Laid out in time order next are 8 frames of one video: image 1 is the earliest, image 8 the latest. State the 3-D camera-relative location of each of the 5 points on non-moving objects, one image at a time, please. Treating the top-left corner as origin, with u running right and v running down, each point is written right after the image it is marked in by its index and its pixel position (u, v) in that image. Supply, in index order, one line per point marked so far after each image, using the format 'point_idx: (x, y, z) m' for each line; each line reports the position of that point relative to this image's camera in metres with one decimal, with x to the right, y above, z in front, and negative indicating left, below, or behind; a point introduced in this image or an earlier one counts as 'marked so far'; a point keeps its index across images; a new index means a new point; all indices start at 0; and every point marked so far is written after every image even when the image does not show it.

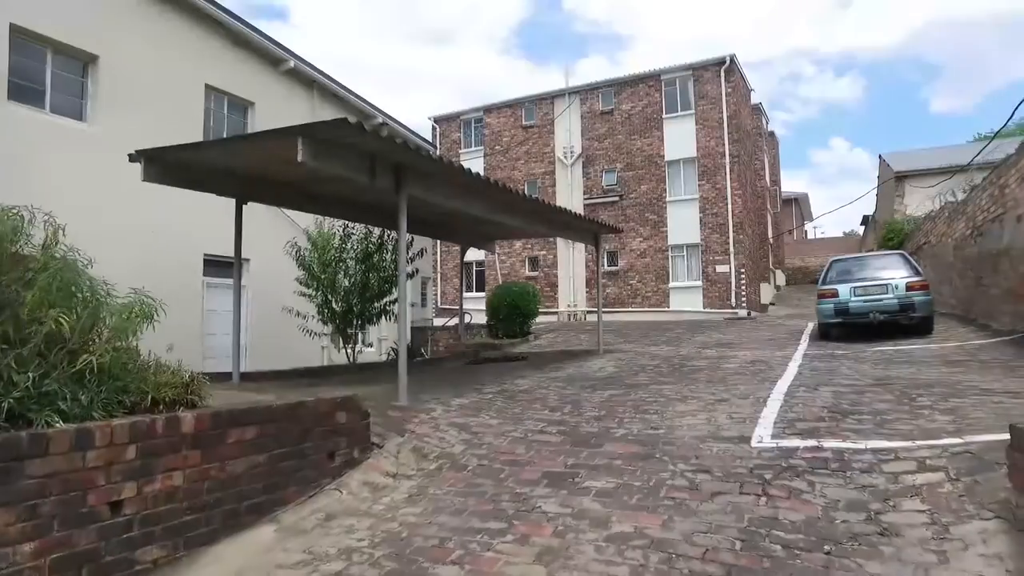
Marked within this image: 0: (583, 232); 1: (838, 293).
0: (+1.2, +0.9, +11.2) m
1: (+5.1, -0.1, +10.3) m
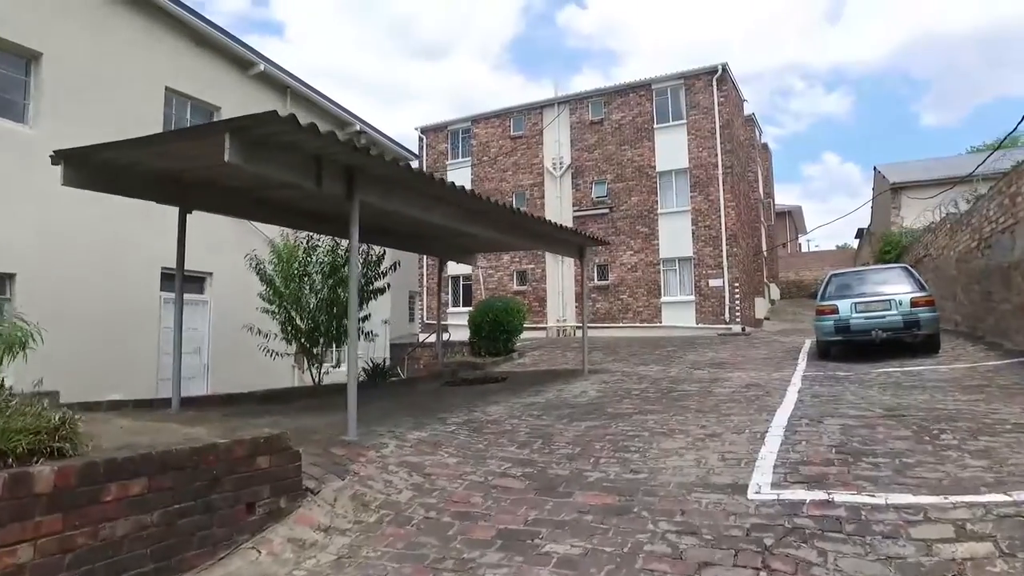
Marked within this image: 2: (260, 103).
0: (+0.8, +0.7, +10.5) m
1: (+4.8, -0.3, +9.6) m
2: (-4.7, +3.5, +12.3) m
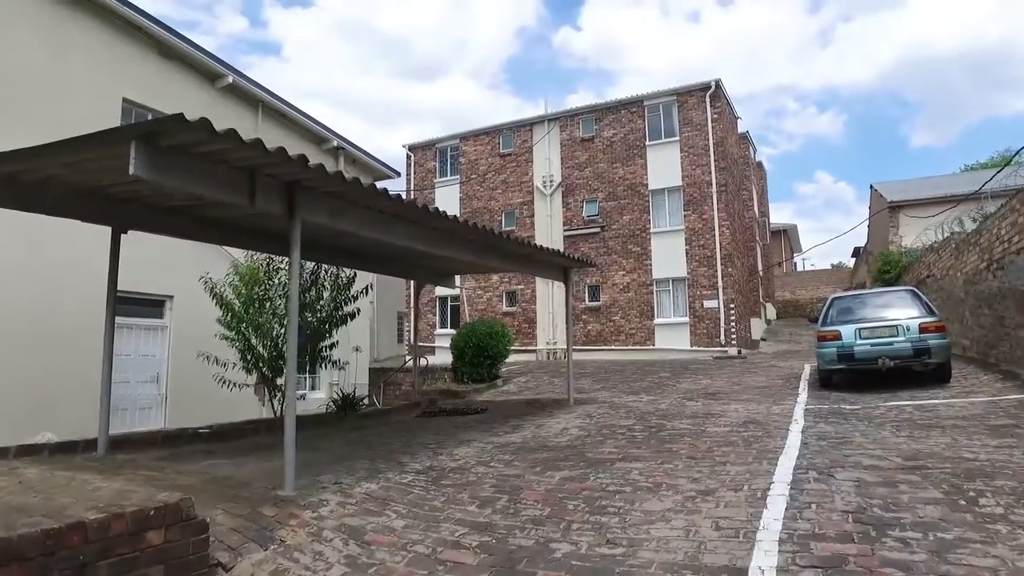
0: (+0.5, +0.3, +9.8) m
1: (+4.5, -0.6, +9.0) m
2: (-5.0, +3.0, +11.7) m
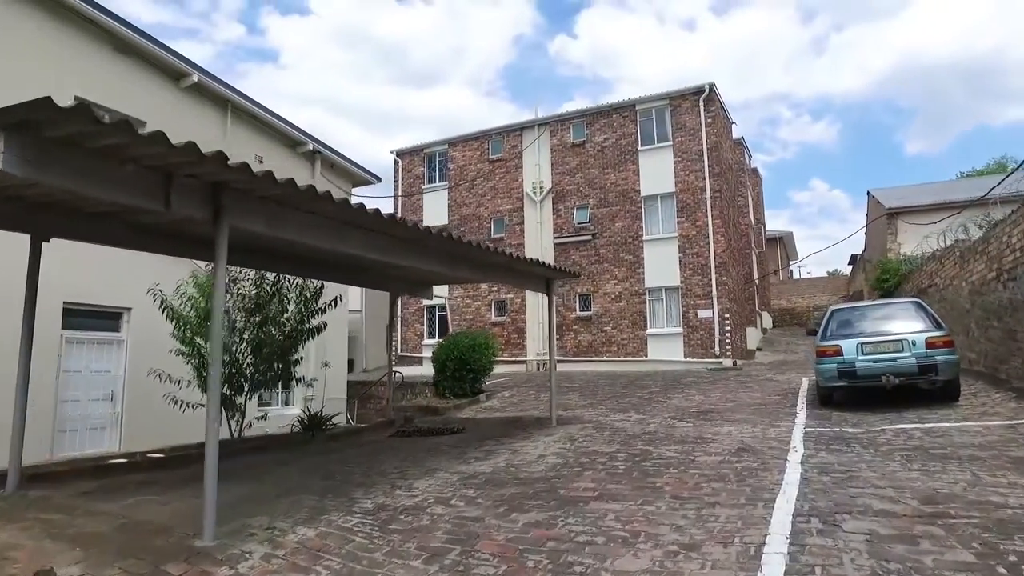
0: (+0.2, +0.1, +9.2) m
1: (+4.2, -0.8, +8.4) m
2: (-5.4, +2.9, +11.1) m
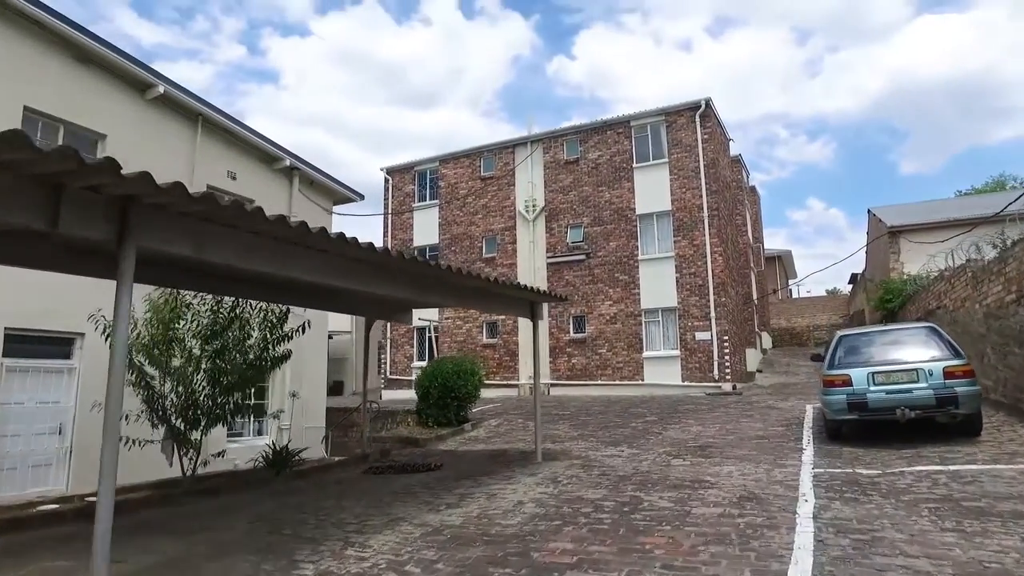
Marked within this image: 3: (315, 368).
0: (0.0, -0.2, +8.6) m
1: (+4.0, -1.1, +7.7) m
2: (-5.6, +2.5, +10.5) m
3: (-3.9, -1.6, +13.0) m
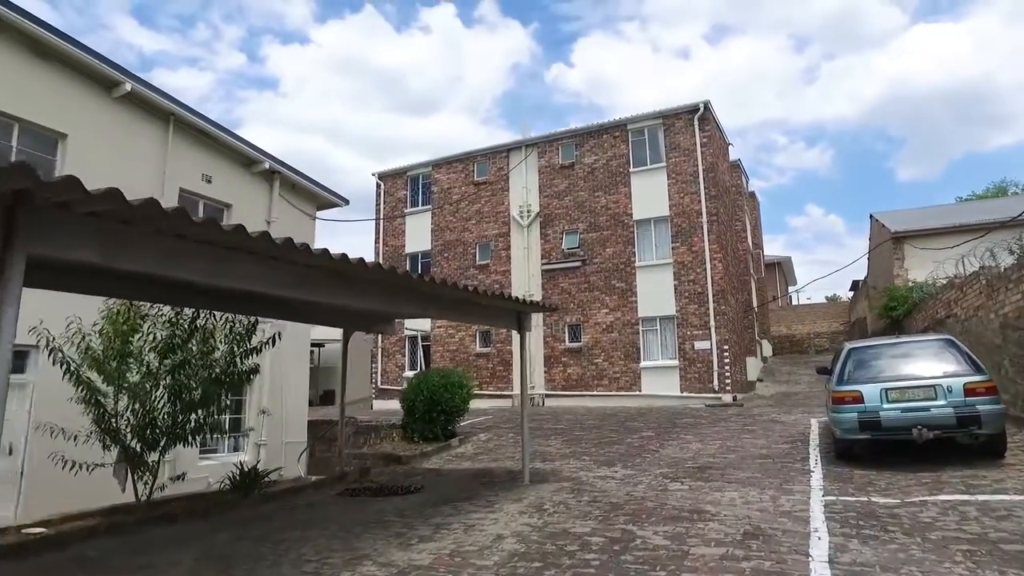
0: (-0.2, -0.3, +8.0) m
1: (+3.8, -1.2, +7.1) m
2: (-5.8, +2.4, +10.0) m
3: (-4.1, -1.8, +12.4) m
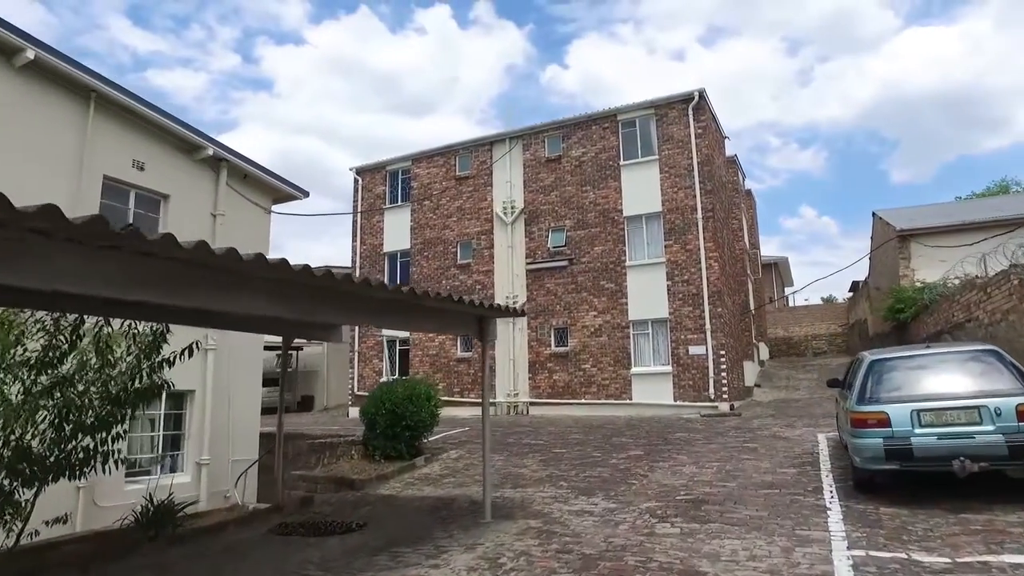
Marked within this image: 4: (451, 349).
0: (-0.6, -0.3, +6.7) m
1: (+3.4, -1.2, +5.9) m
2: (-6.2, +2.3, +8.7) m
3: (-4.5, -1.8, +11.1) m
4: (-1.8, -1.9, +19.8) m
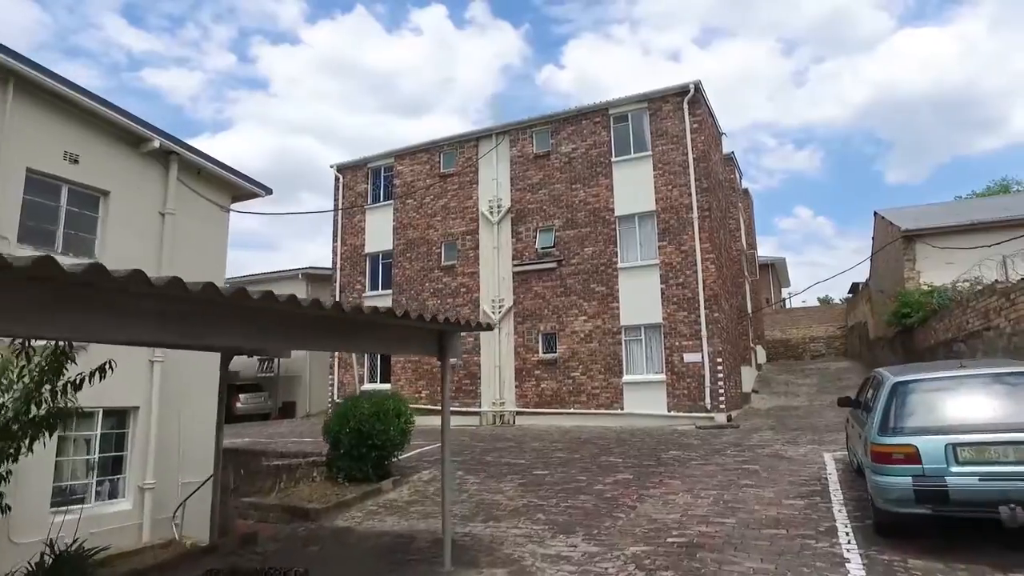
0: (-0.9, -0.4, +5.8) m
1: (+3.1, -1.3, +5.0) m
2: (-6.5, +2.3, +7.7) m
3: (-4.9, -1.8, +10.1) m
4: (-2.2, -2.0, +18.9) m
